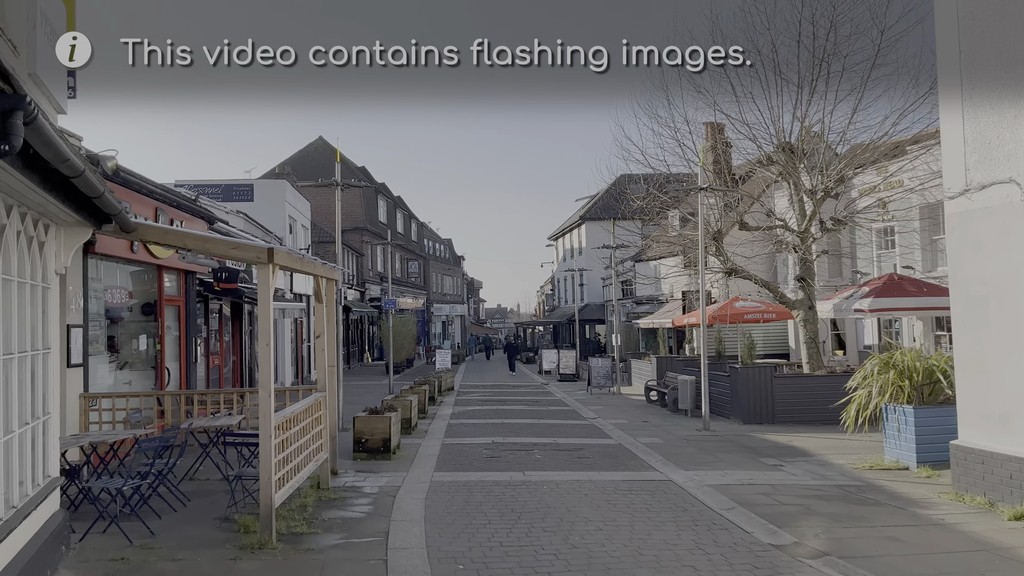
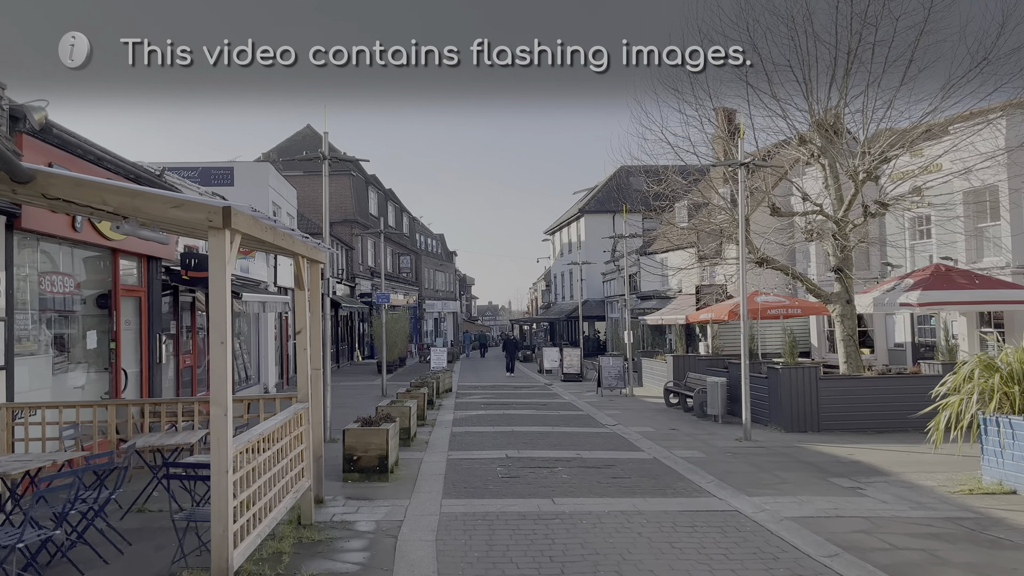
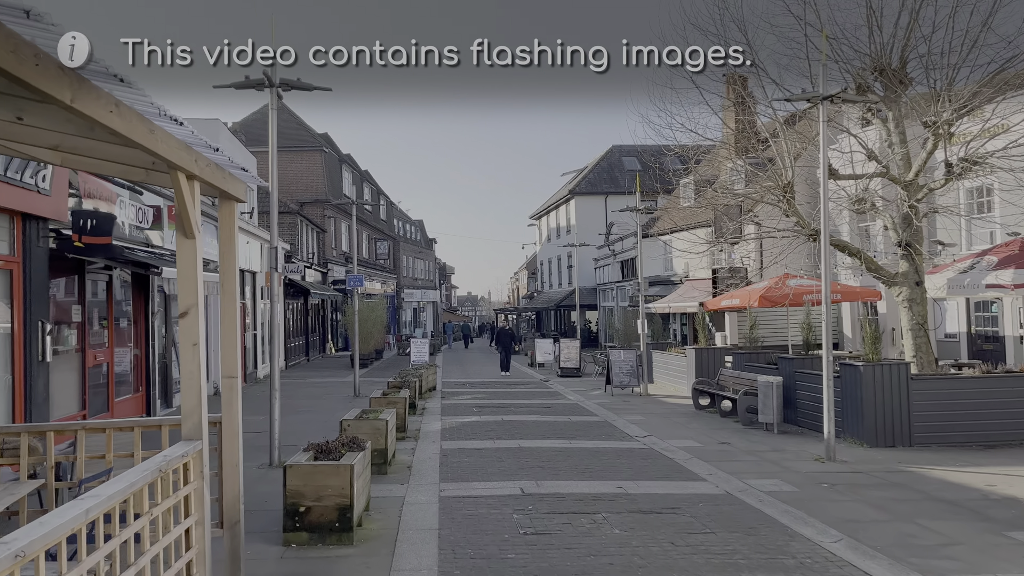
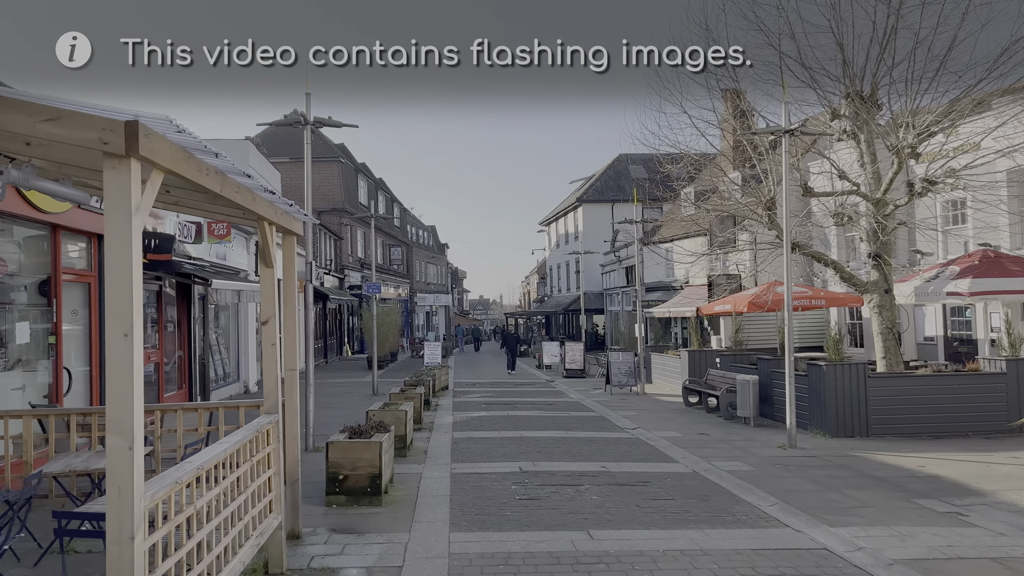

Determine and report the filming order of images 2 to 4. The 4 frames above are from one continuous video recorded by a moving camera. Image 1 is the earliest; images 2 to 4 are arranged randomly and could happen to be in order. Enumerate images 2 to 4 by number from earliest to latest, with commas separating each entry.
2, 4, 3
